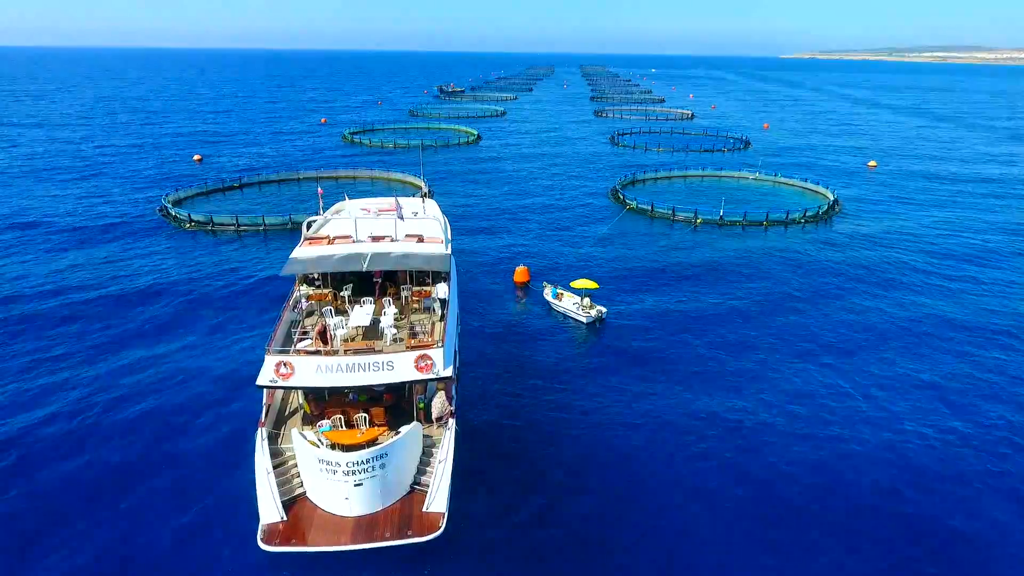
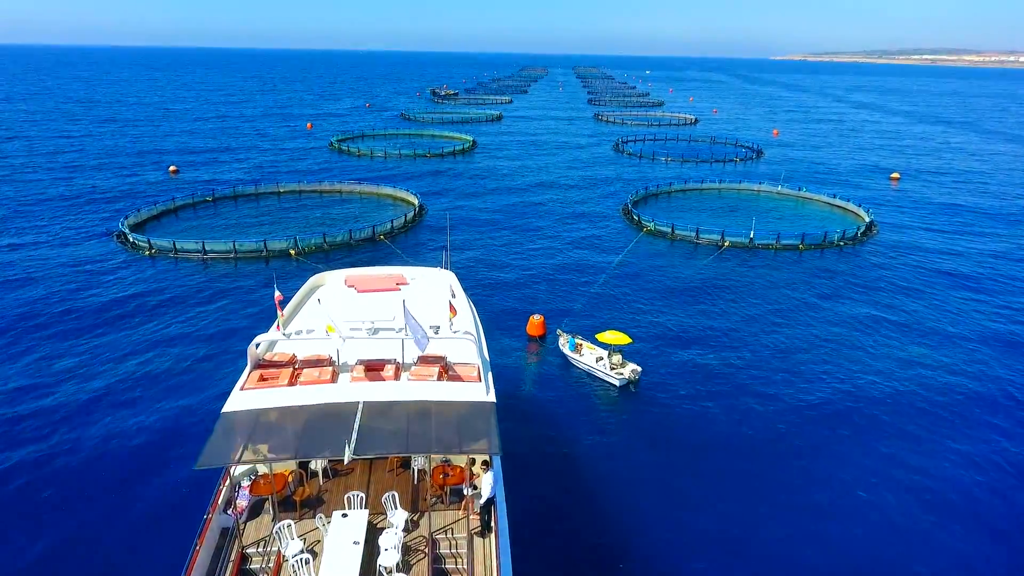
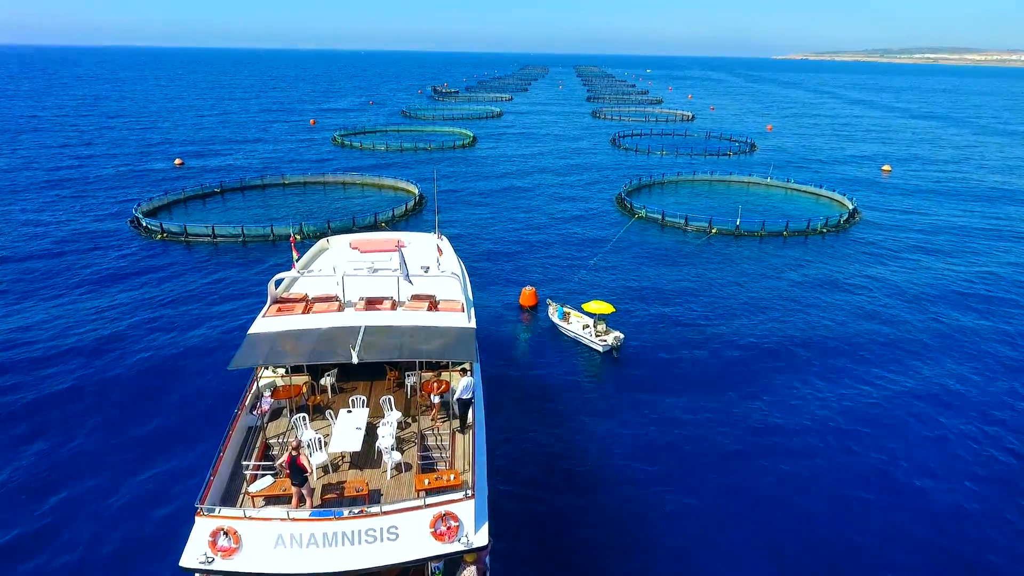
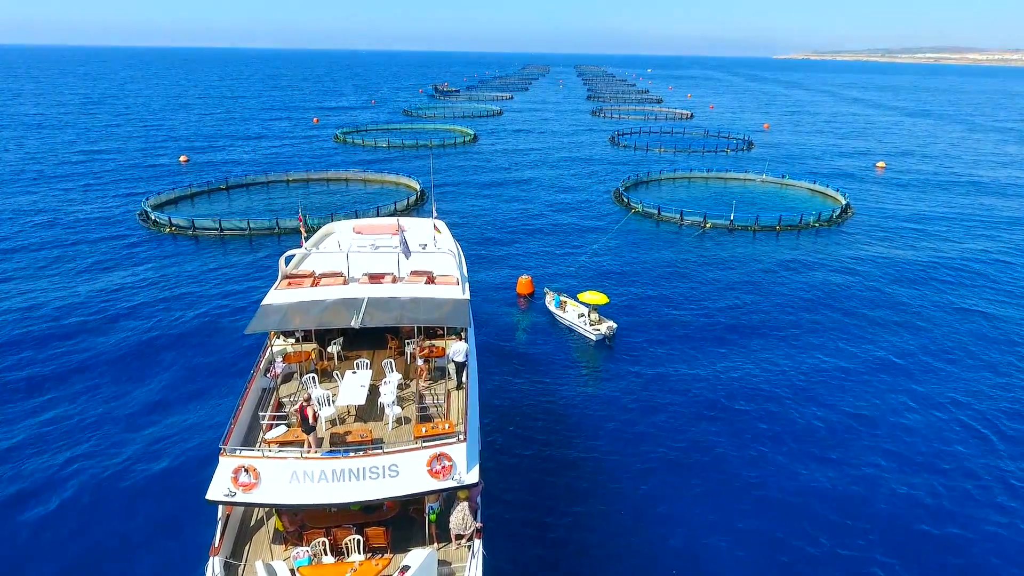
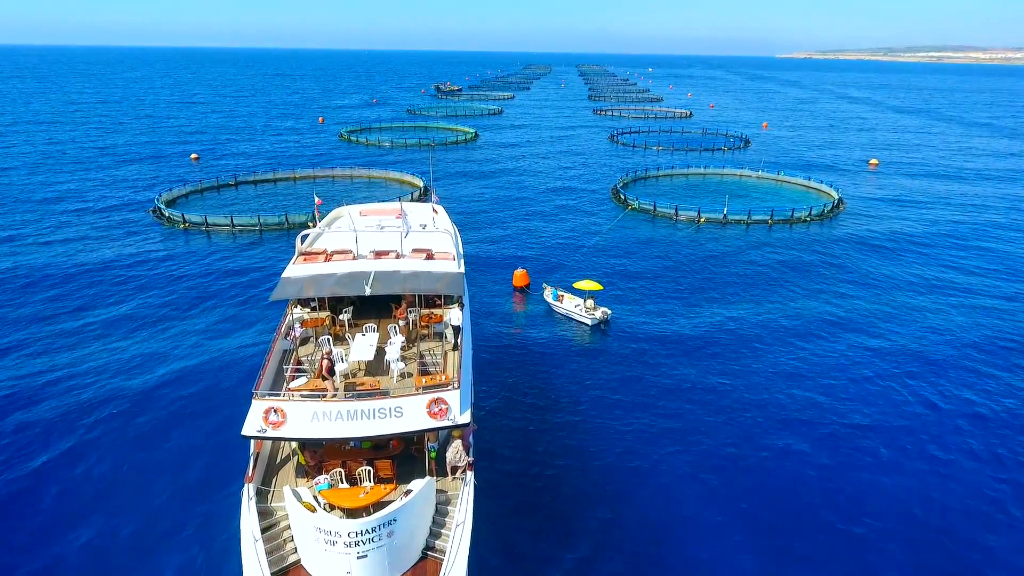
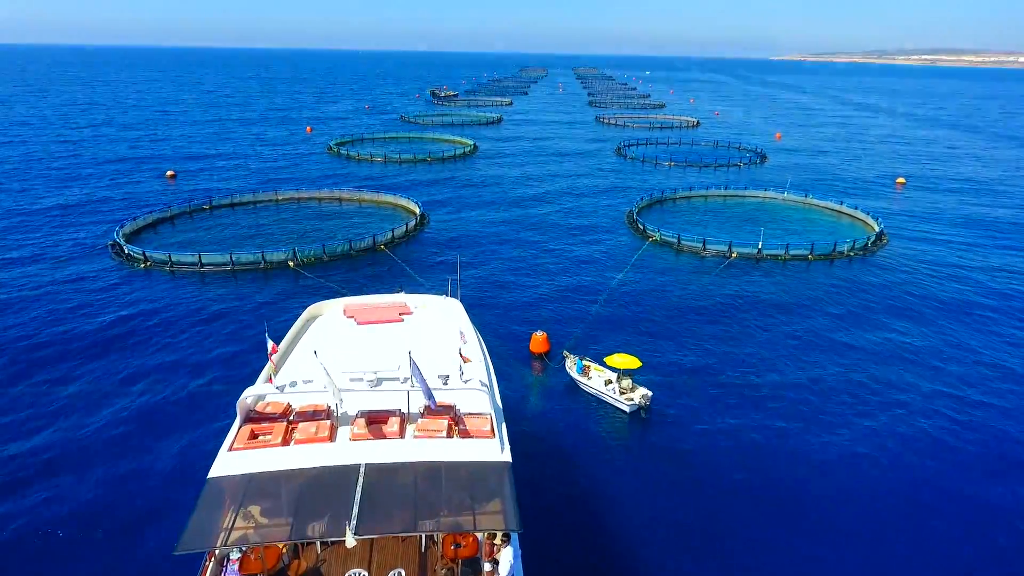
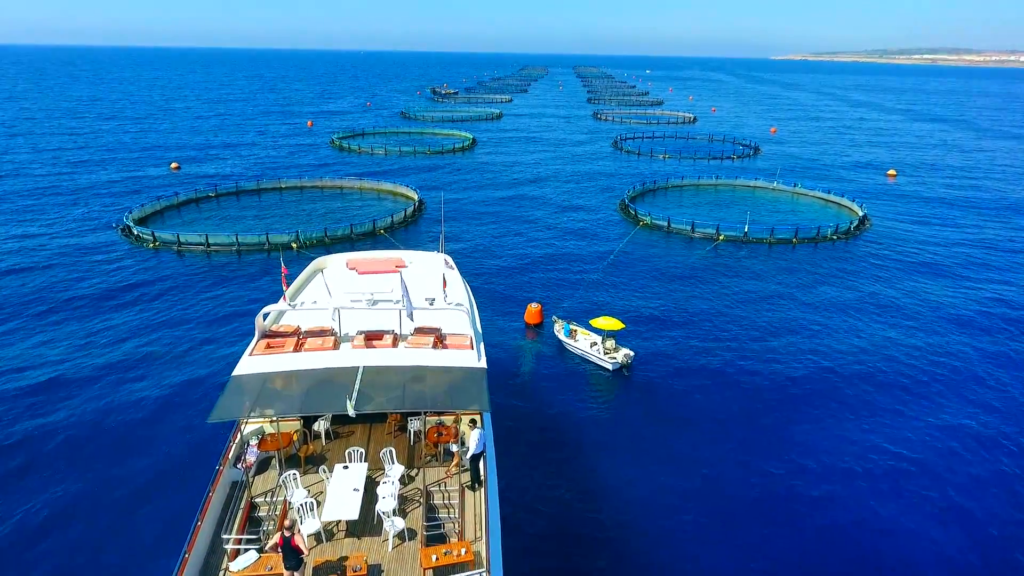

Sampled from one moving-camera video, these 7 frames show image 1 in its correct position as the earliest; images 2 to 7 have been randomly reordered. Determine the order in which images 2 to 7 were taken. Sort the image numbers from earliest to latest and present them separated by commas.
5, 4, 3, 7, 2, 6
